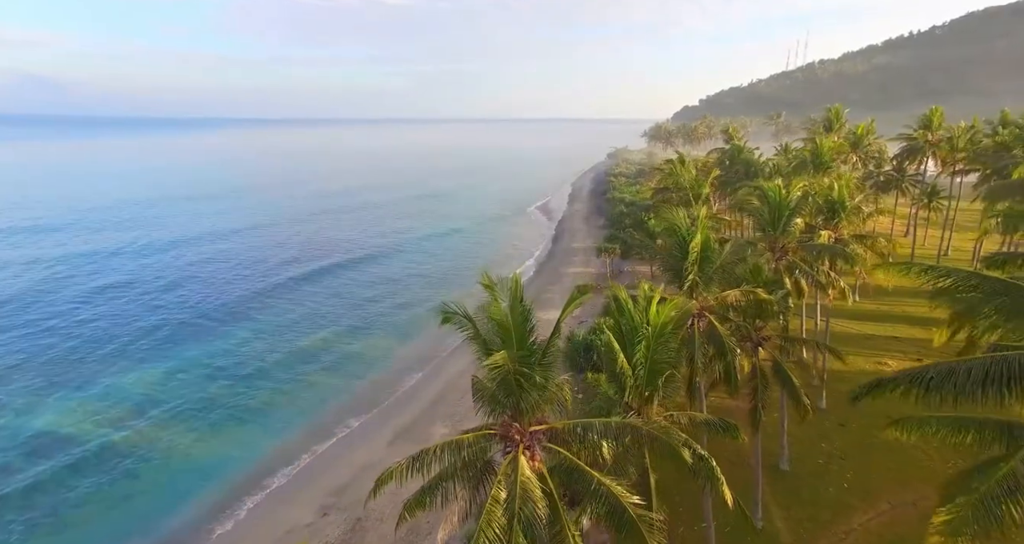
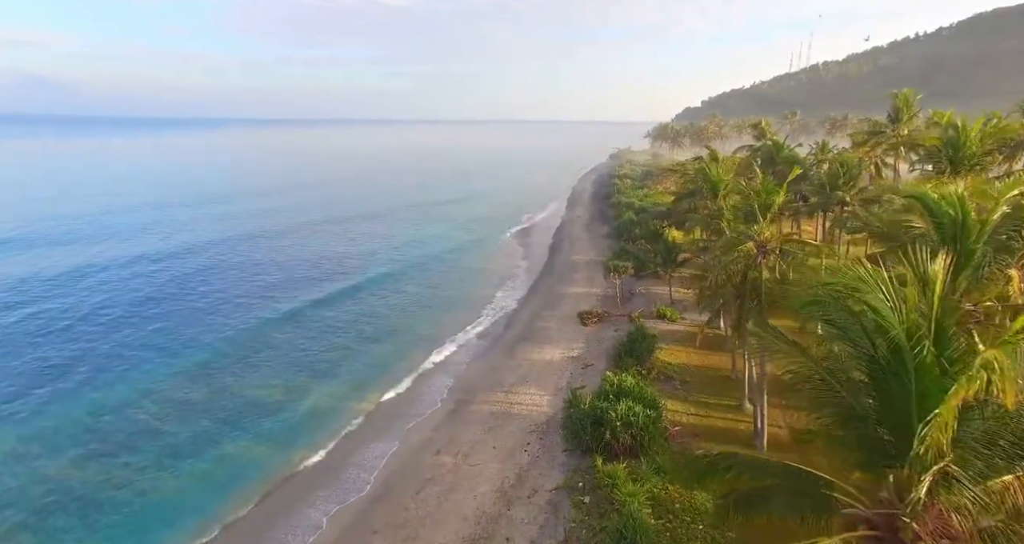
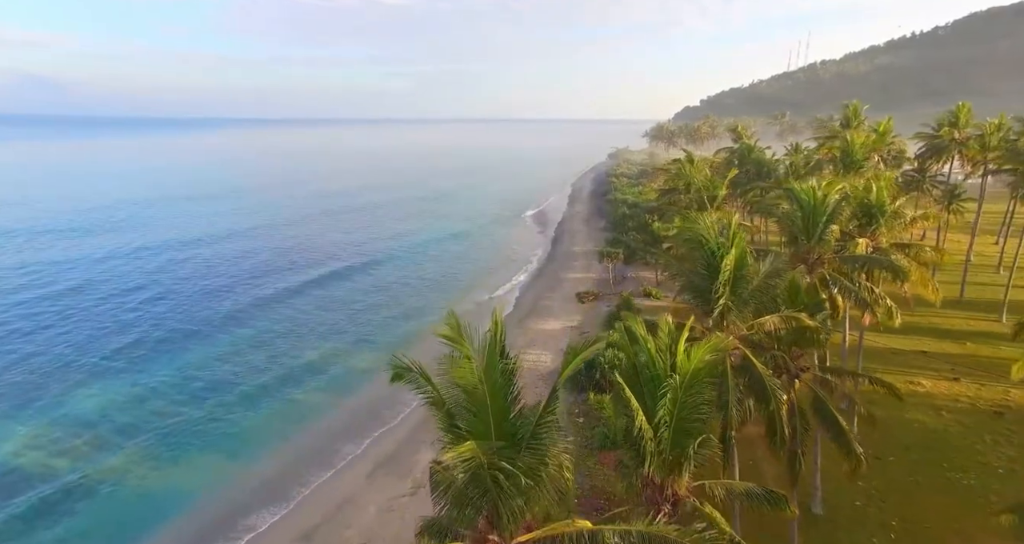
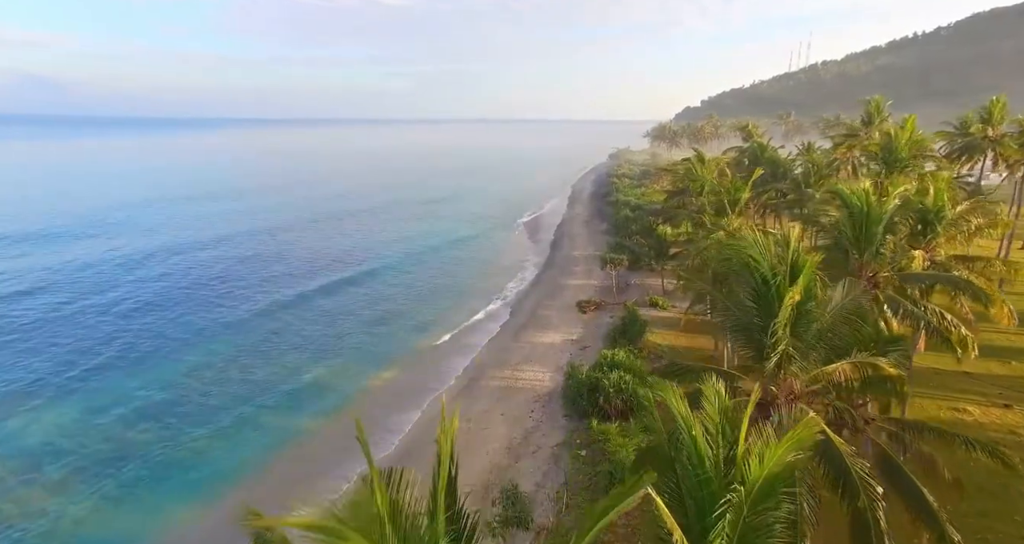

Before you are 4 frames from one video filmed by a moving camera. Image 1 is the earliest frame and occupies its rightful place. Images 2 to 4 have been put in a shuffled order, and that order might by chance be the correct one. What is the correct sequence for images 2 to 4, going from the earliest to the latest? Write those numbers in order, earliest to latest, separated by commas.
3, 4, 2
